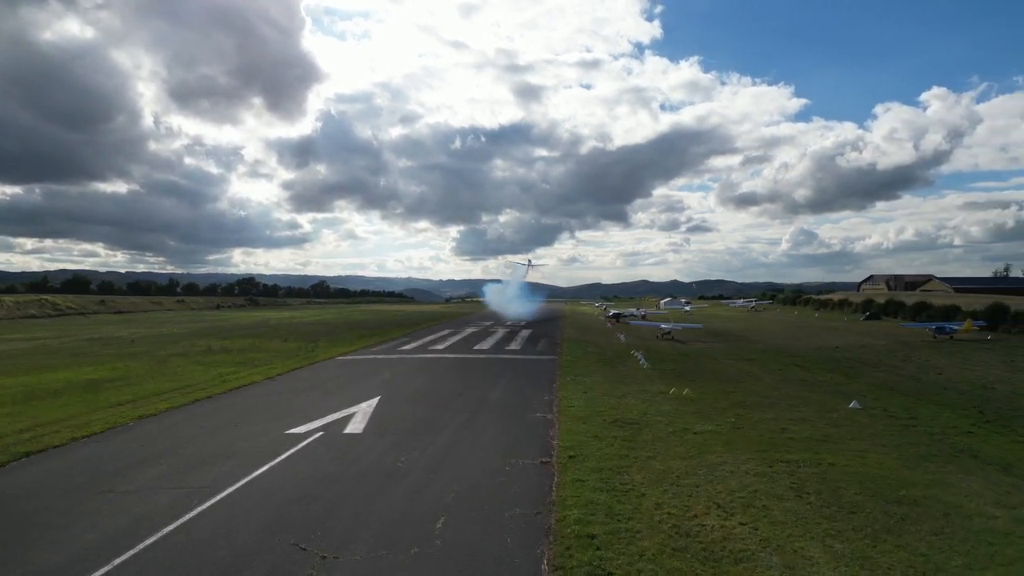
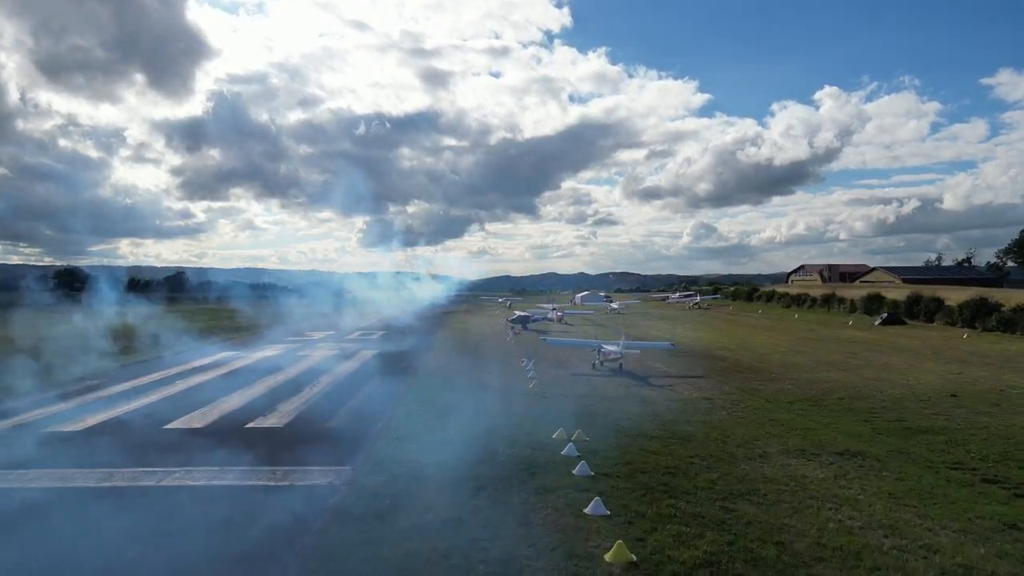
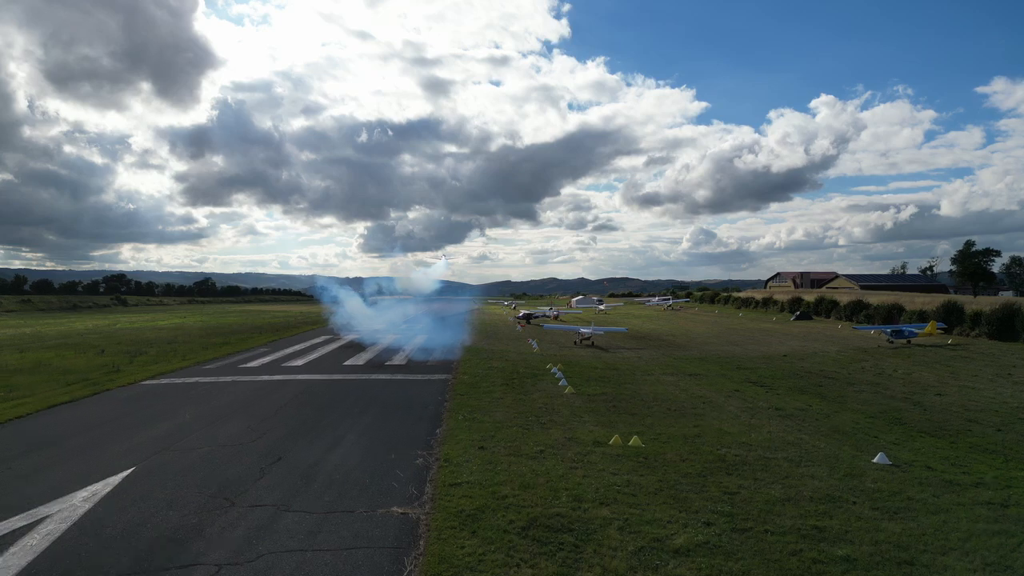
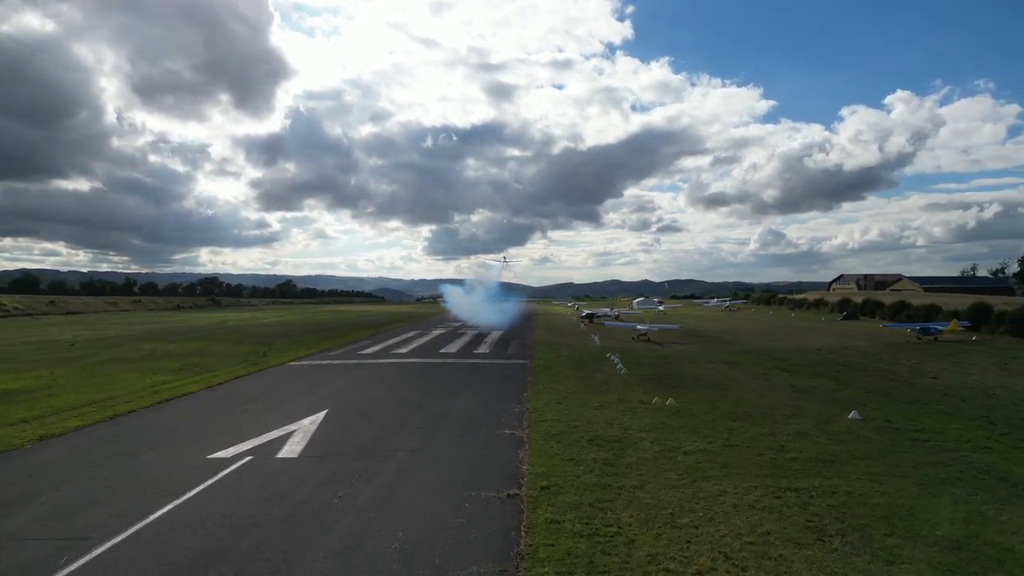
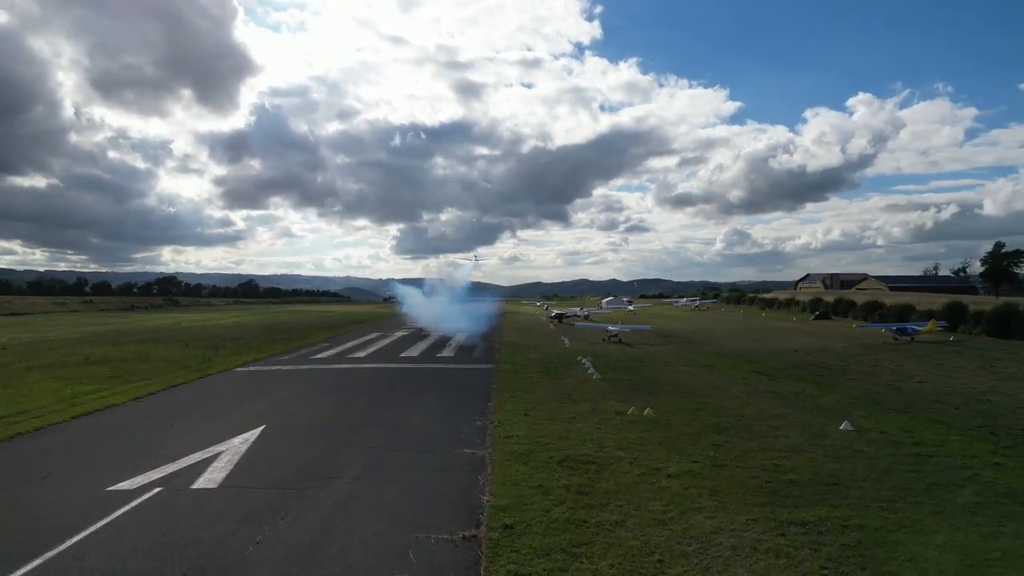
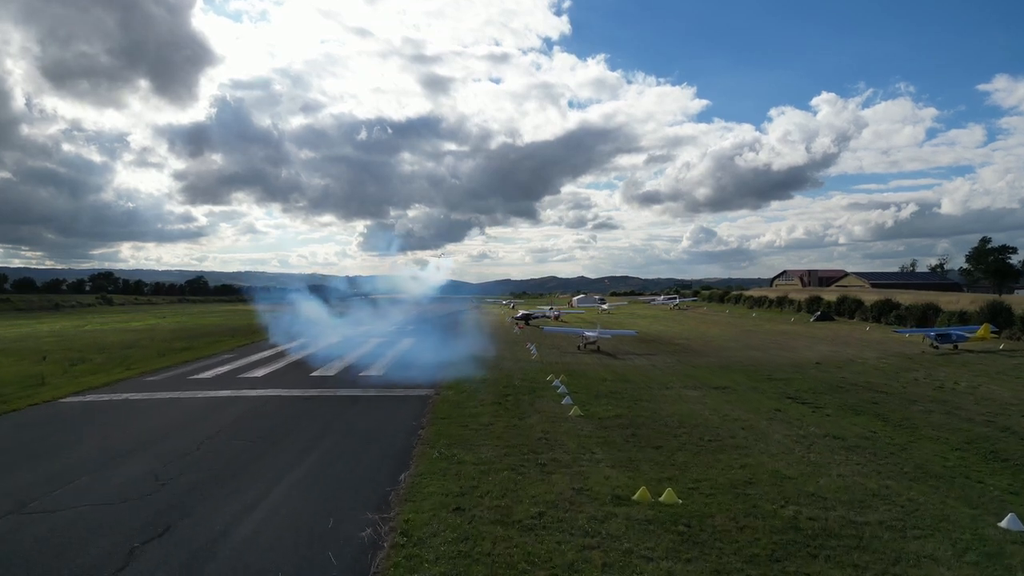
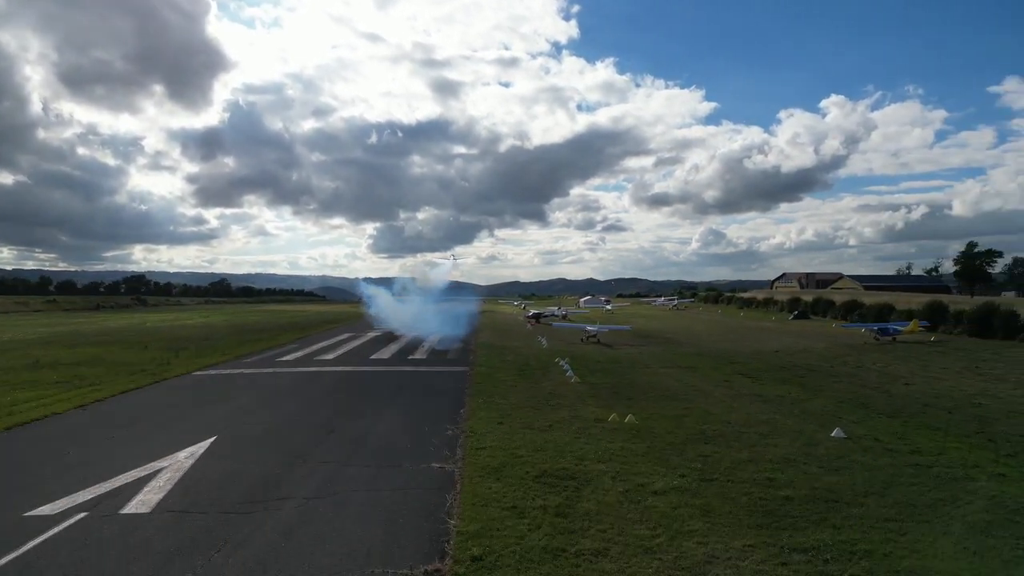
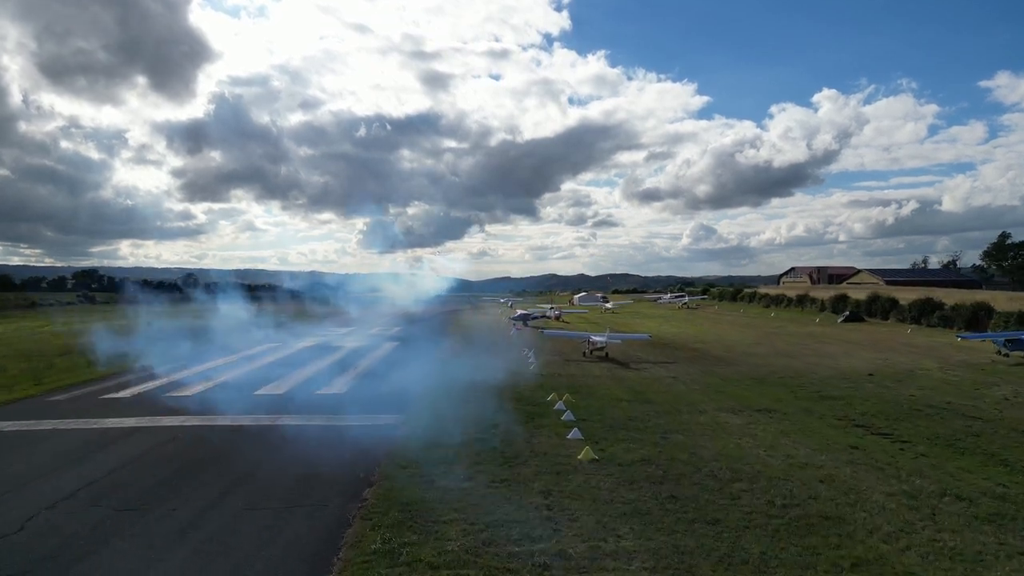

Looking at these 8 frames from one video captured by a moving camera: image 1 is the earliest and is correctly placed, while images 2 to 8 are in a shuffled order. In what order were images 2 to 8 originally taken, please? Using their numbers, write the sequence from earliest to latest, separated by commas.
4, 5, 7, 3, 6, 8, 2
